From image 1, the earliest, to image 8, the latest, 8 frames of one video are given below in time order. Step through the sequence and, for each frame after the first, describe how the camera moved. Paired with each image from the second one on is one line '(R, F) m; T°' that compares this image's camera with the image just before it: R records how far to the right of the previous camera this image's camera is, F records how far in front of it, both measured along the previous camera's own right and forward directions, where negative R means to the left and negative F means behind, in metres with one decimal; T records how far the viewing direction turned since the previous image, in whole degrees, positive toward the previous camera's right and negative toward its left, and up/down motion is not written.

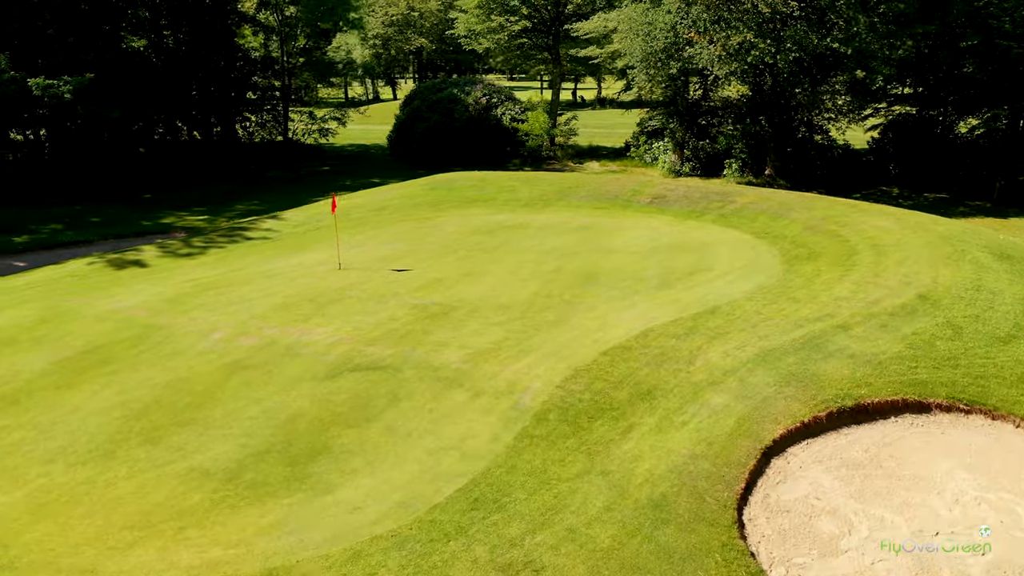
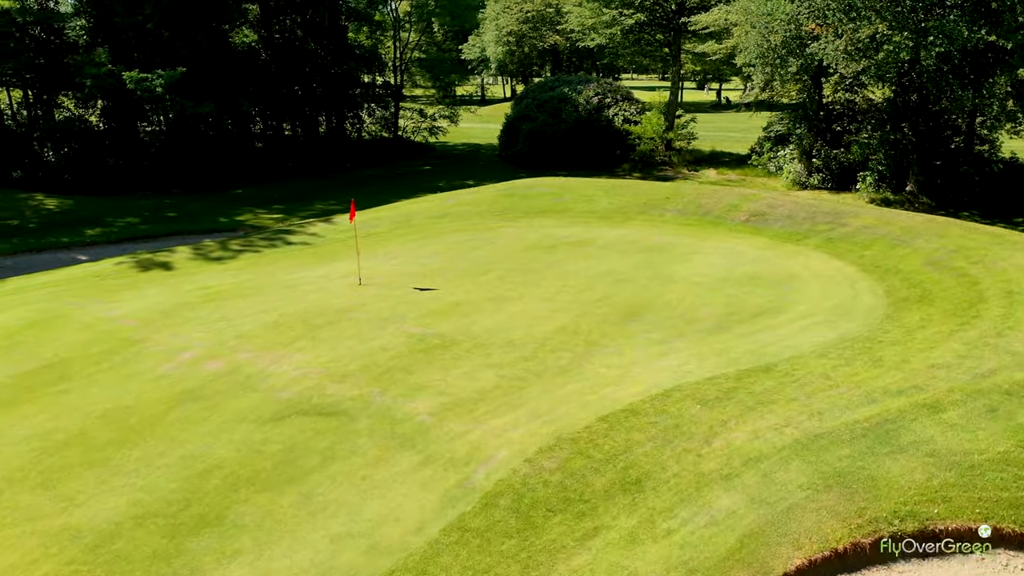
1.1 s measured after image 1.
(+1.7, +2.1) m; -11°
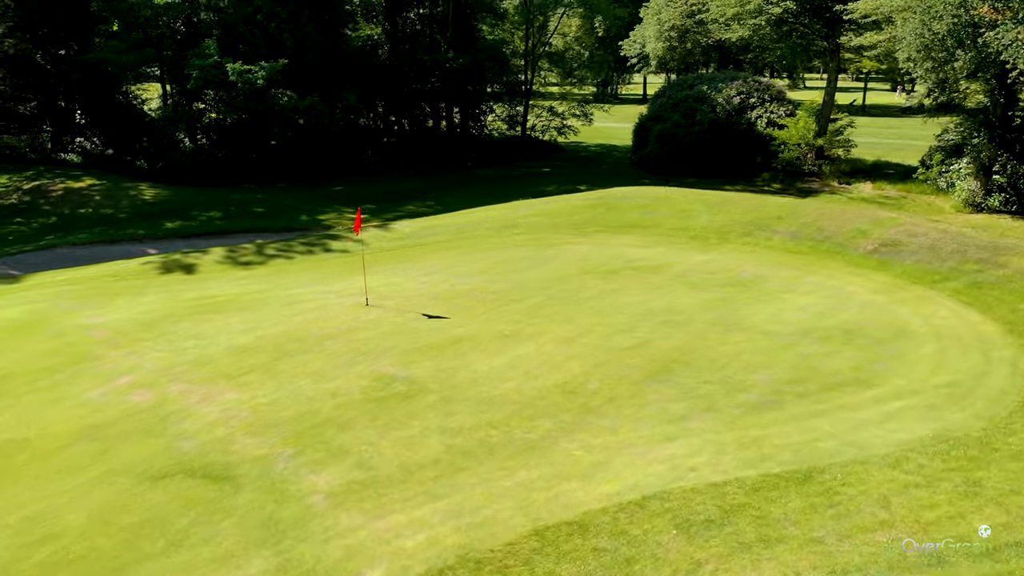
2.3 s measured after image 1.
(+1.9, +2.4) m; -12°
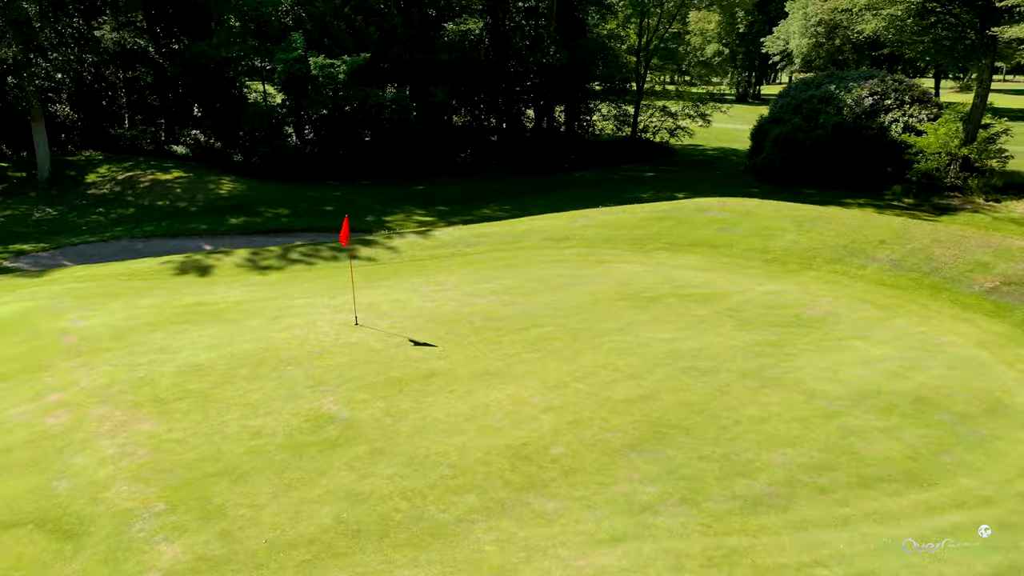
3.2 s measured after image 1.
(+1.6, +1.7) m; -10°
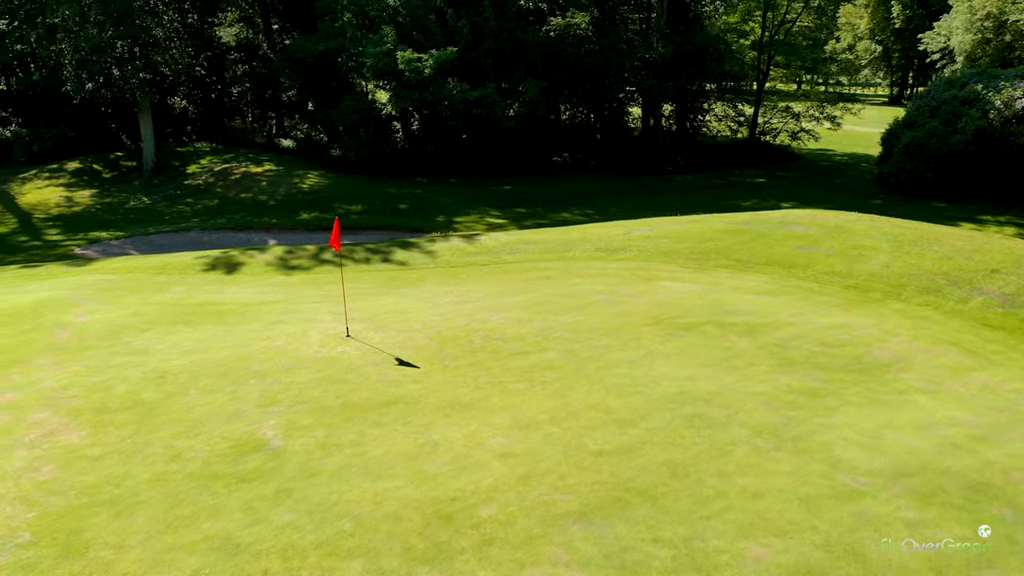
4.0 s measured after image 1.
(+1.5, +1.3) m; -10°
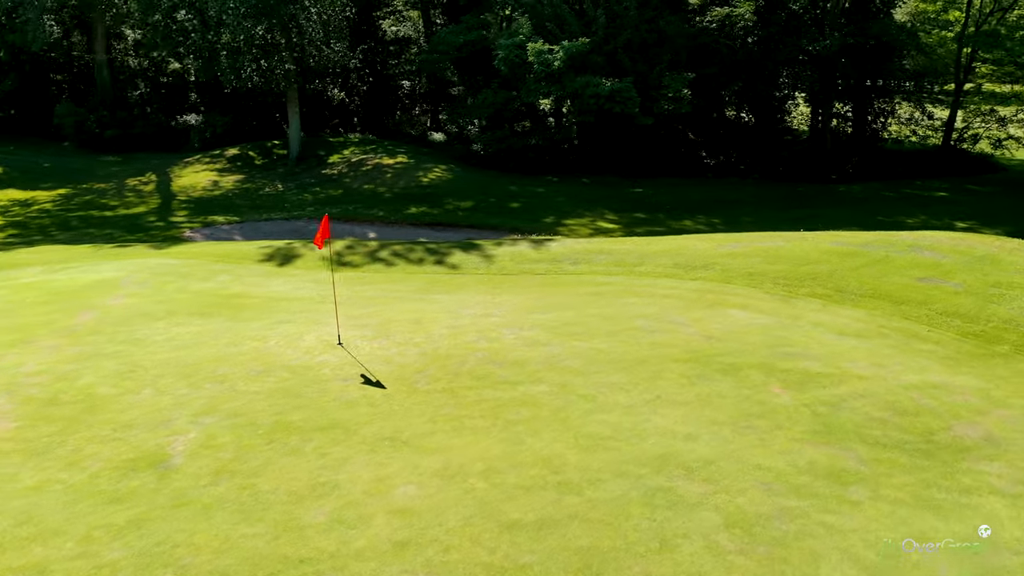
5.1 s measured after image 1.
(+1.9, +1.4) m; -14°
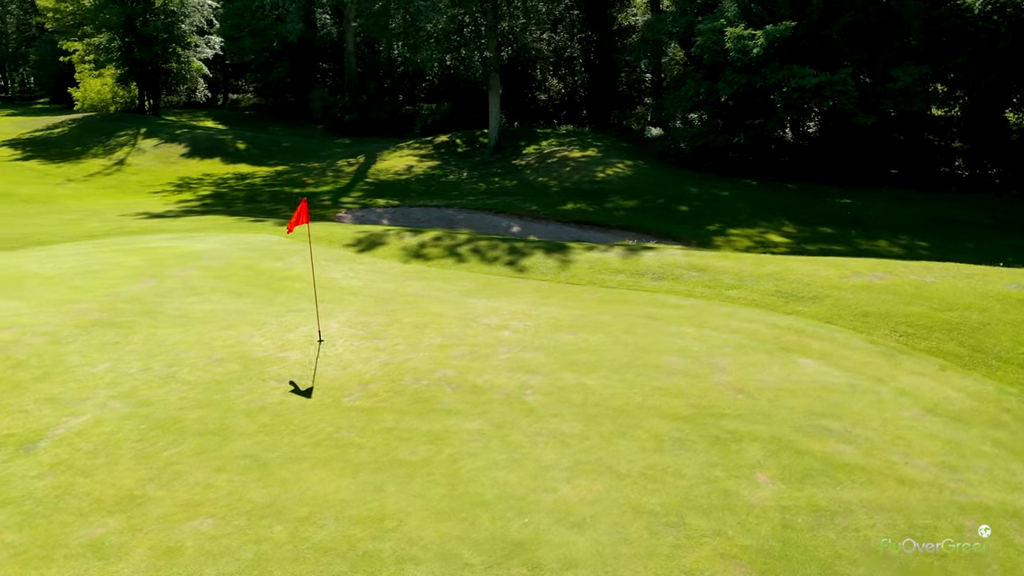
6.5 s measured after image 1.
(+2.5, +1.8) m; -19°
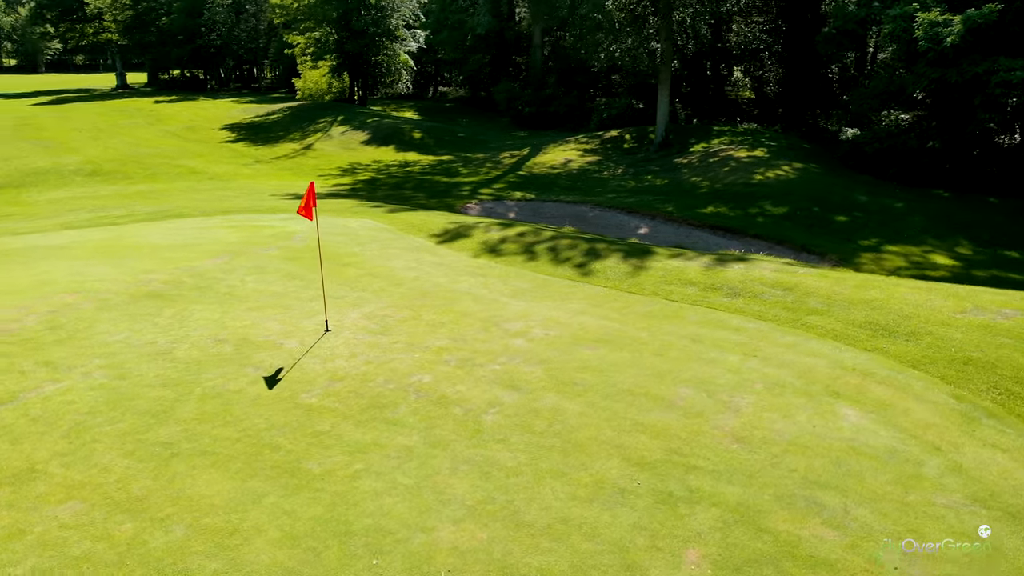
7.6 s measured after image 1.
(+1.7, +1.0) m; -15°
